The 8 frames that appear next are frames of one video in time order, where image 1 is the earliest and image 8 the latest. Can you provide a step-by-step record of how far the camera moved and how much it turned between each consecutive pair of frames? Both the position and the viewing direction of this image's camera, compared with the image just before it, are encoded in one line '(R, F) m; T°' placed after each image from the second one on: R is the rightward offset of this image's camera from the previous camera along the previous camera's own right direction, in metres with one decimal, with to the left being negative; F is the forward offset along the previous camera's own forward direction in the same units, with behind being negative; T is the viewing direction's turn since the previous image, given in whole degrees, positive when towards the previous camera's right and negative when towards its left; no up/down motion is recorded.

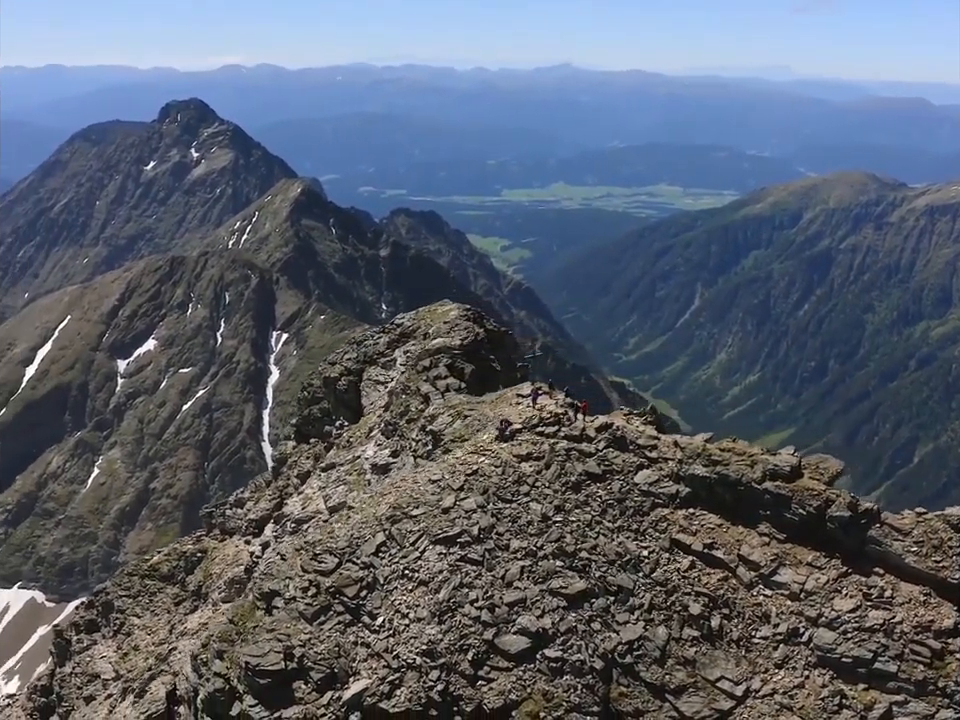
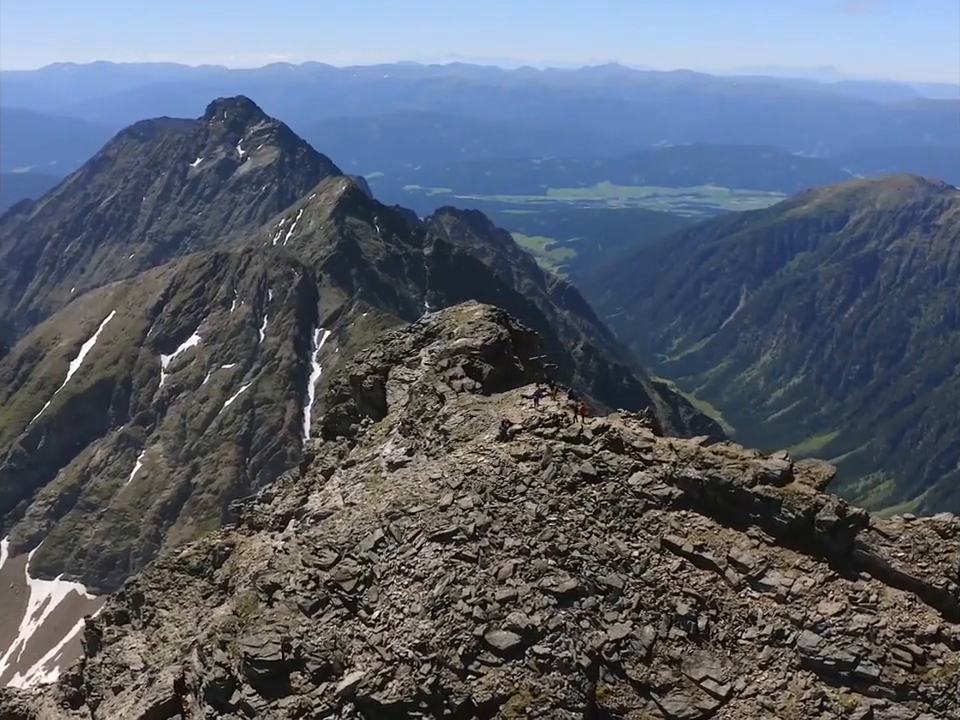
(+1.2, -0.6) m; -2°
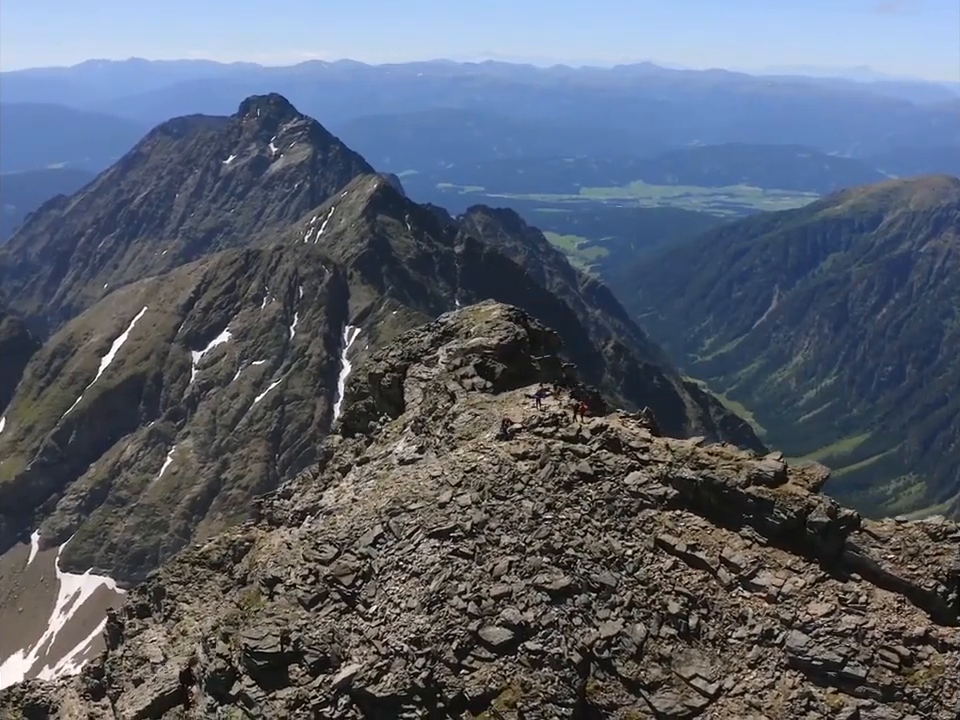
(+0.9, -0.4) m; -1°
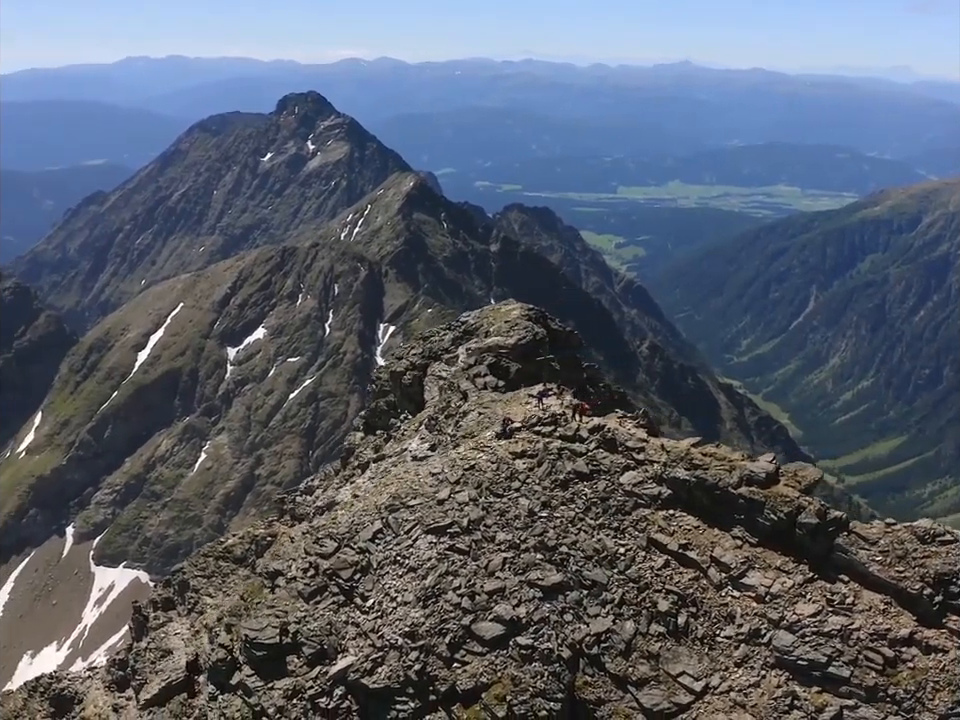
(+1.0, -0.5) m; -2°
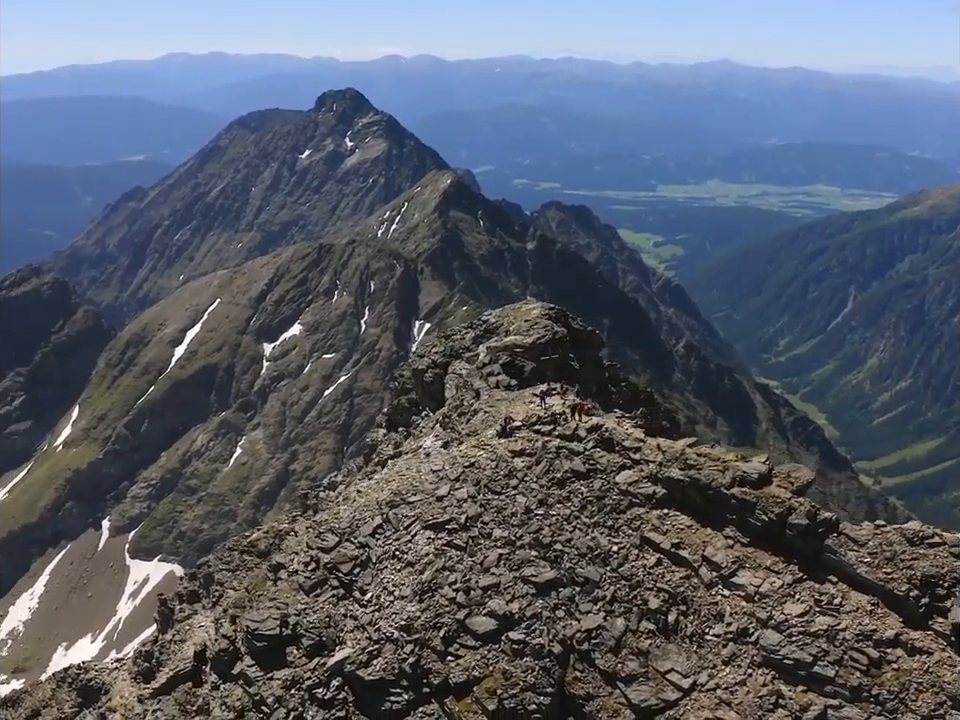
(+1.0, -0.5) m; -2°
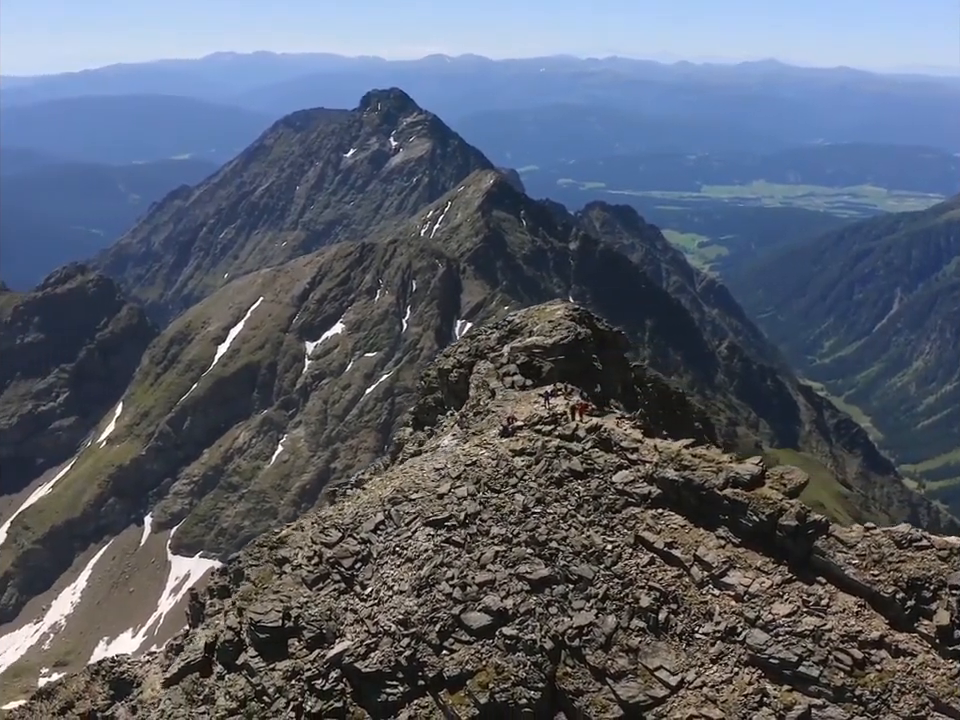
(+1.2, -0.6) m; -2°
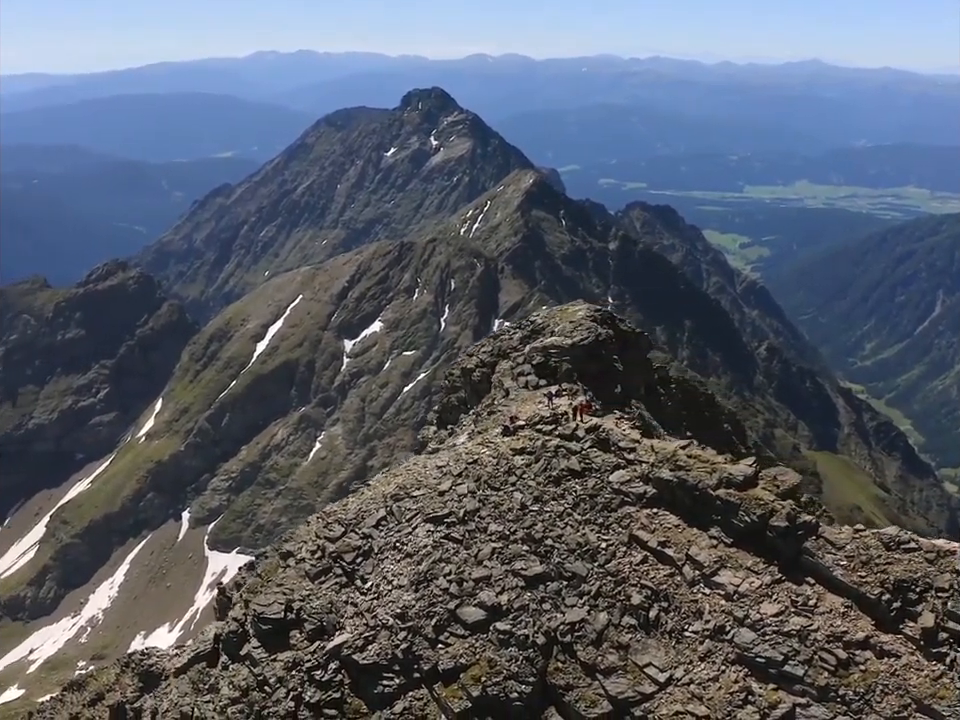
(+1.1, -0.6) m; -2°
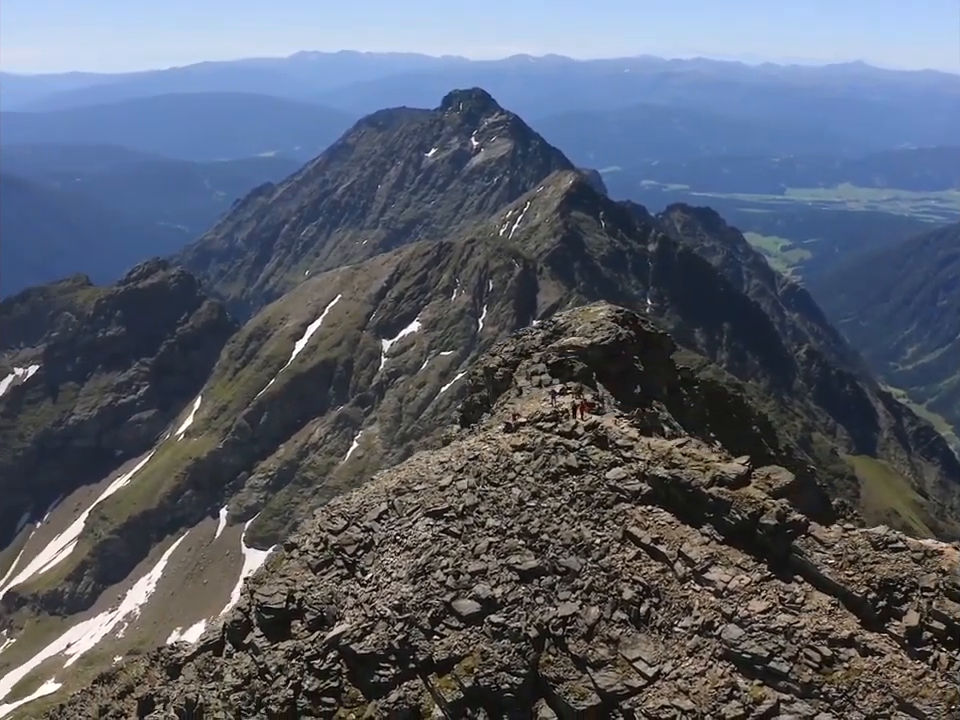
(+1.1, -0.6) m; -2°
